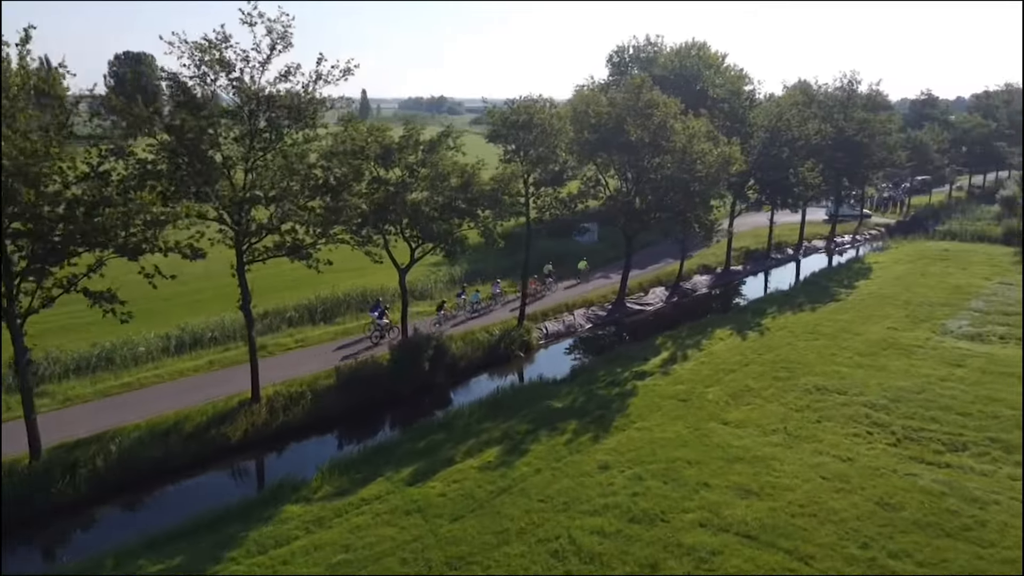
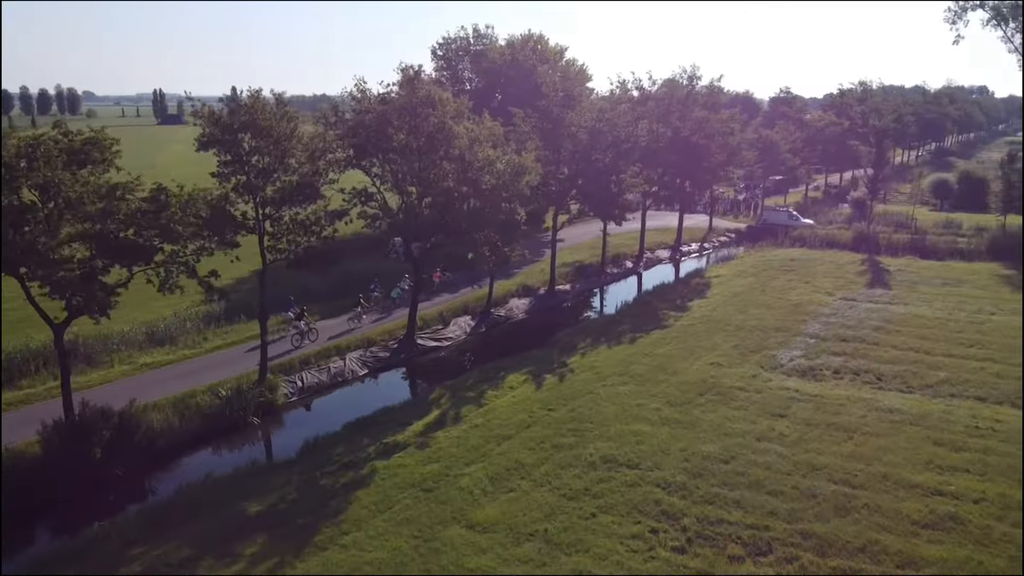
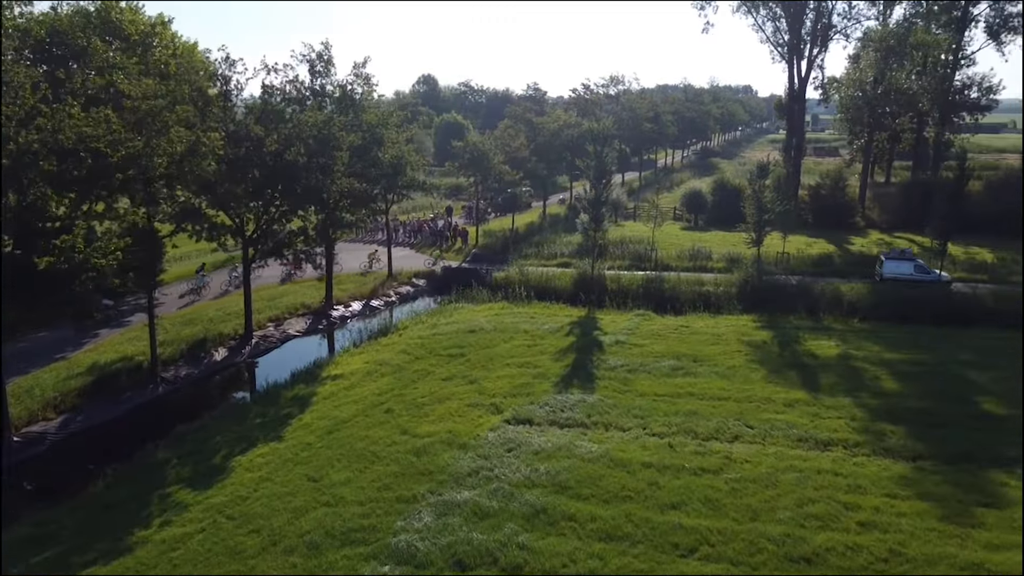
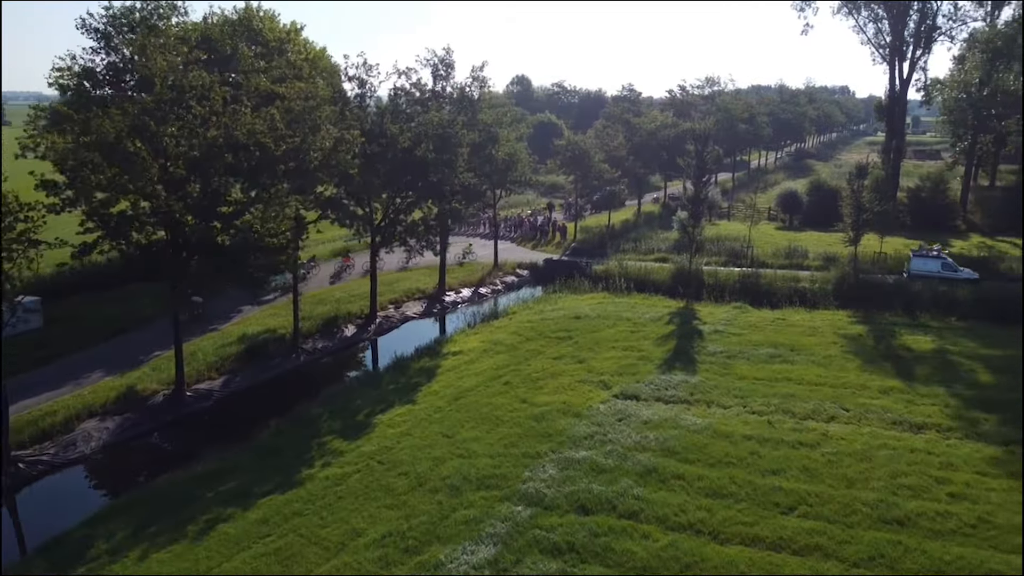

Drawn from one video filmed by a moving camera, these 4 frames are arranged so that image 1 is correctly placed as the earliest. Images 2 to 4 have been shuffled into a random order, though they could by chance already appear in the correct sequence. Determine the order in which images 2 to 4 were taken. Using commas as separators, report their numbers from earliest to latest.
2, 4, 3
